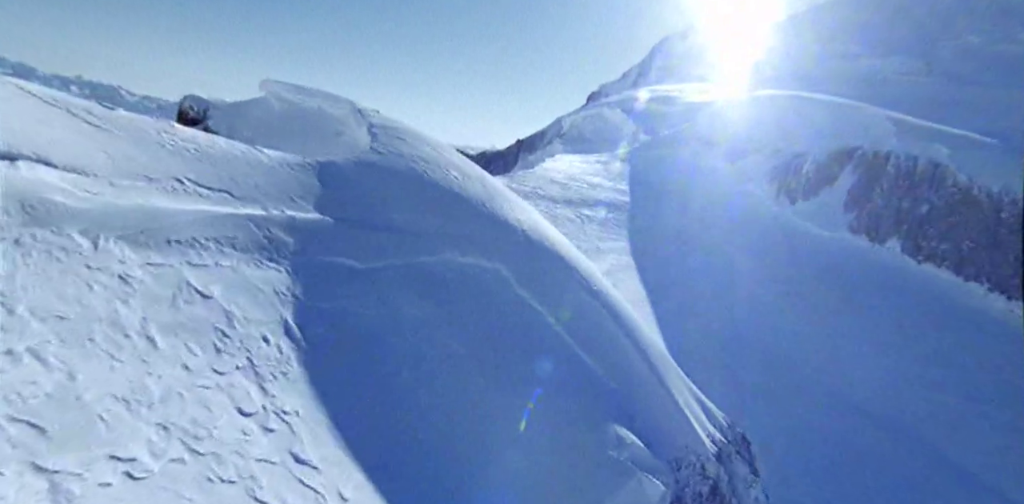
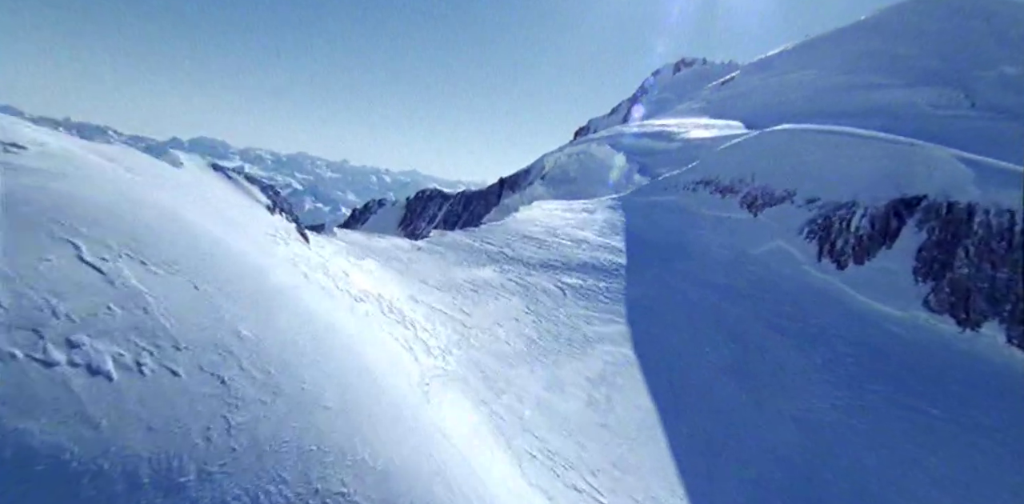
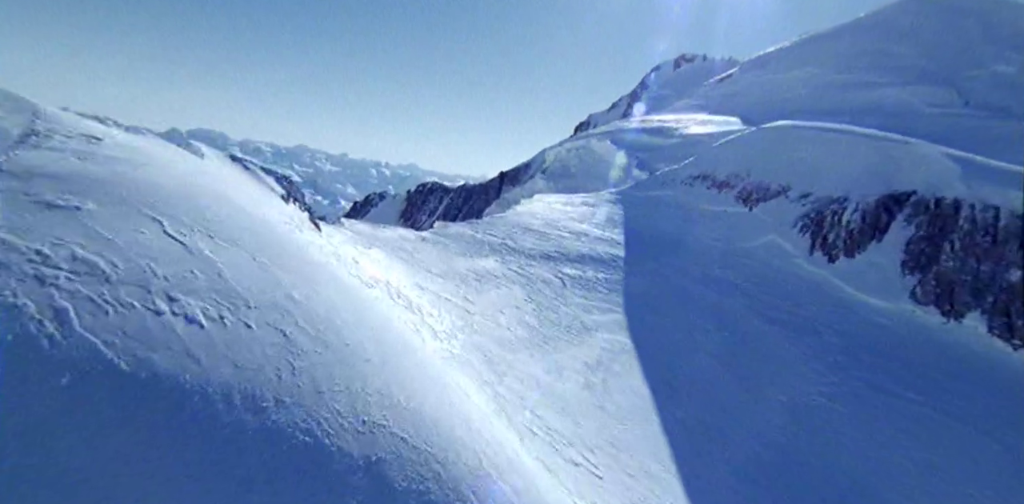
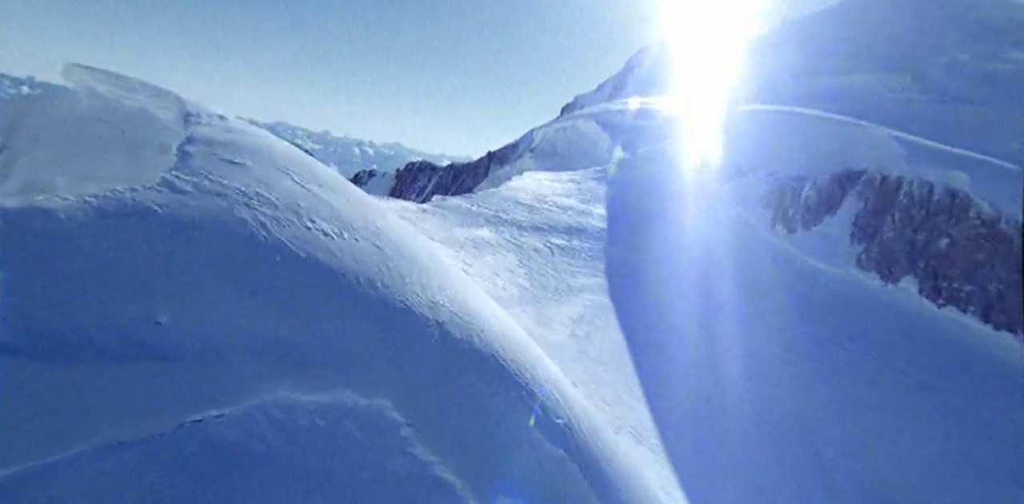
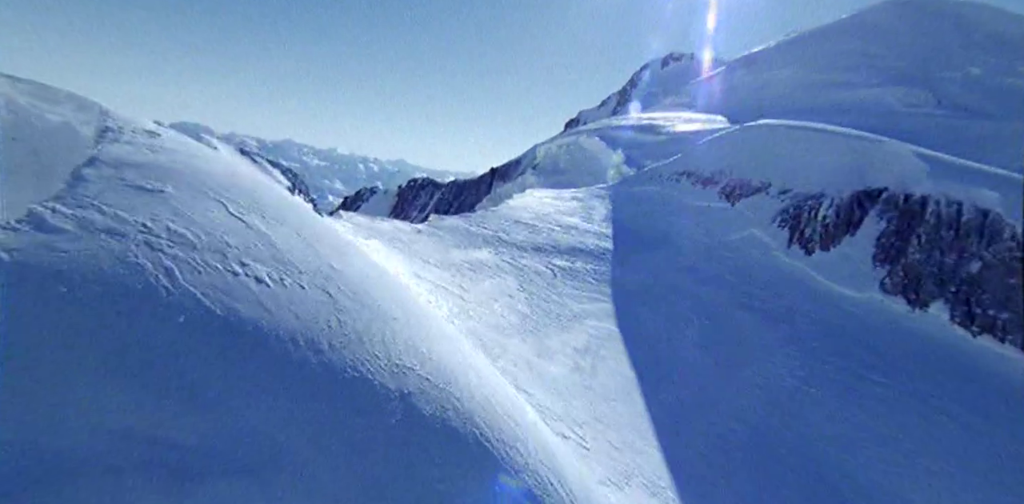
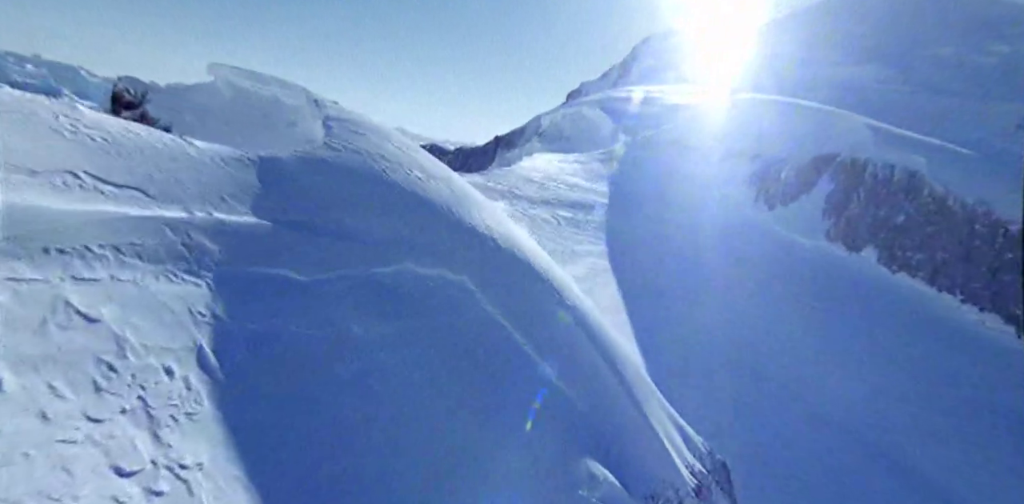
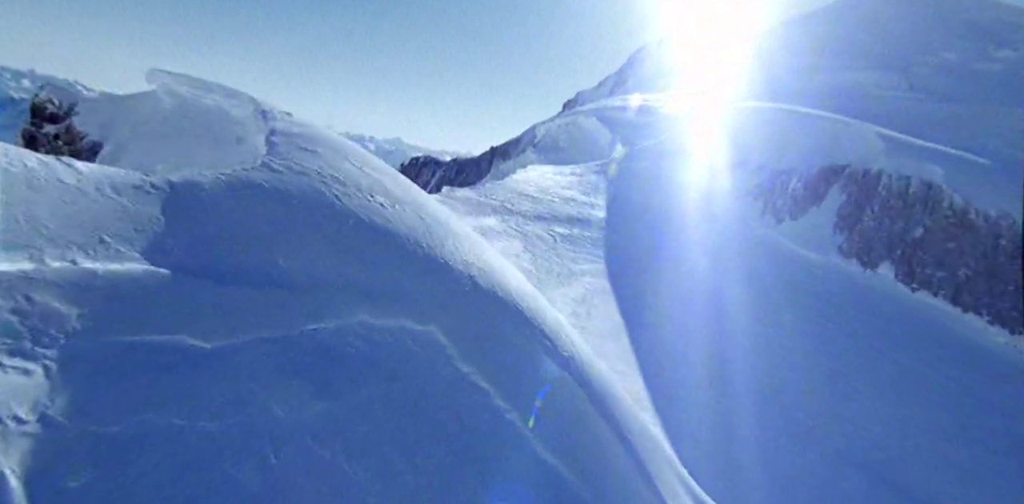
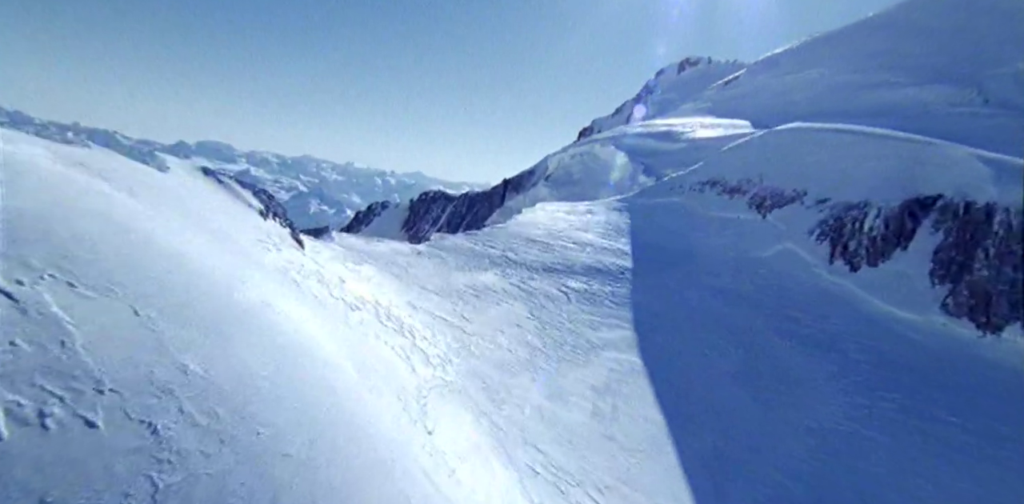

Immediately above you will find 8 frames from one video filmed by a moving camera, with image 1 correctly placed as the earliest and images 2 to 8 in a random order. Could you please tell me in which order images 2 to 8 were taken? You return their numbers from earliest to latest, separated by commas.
6, 7, 4, 5, 3, 2, 8
